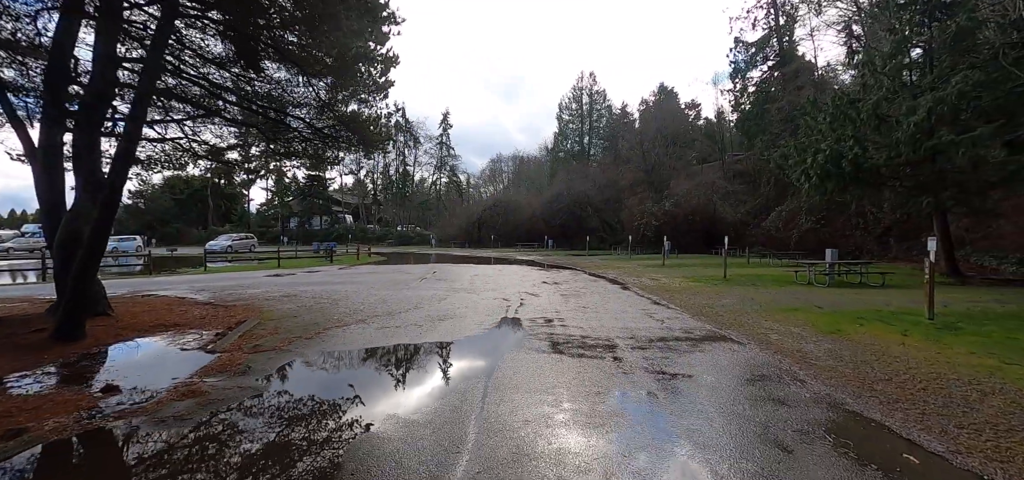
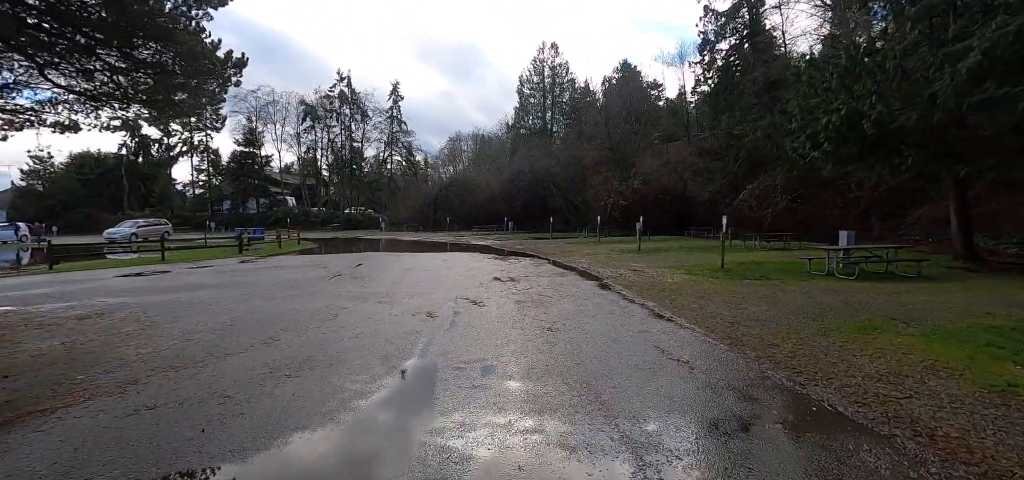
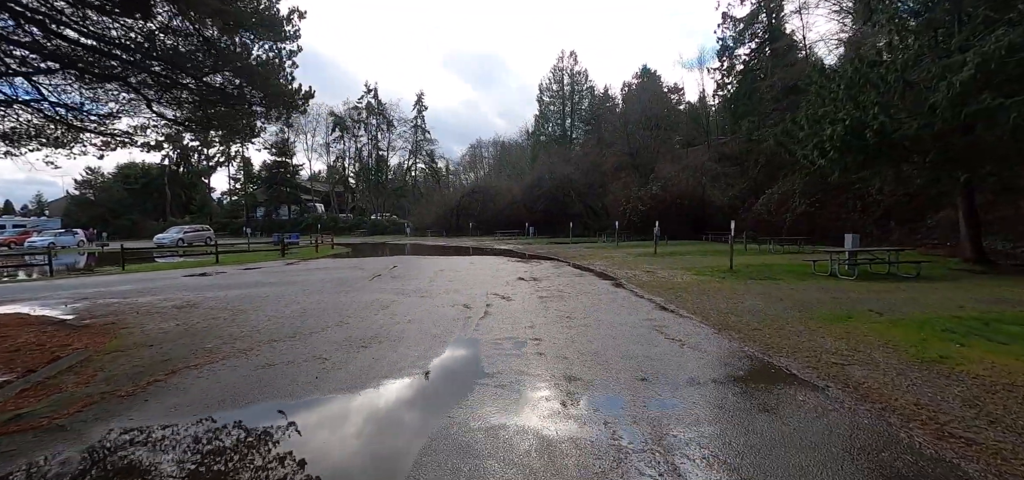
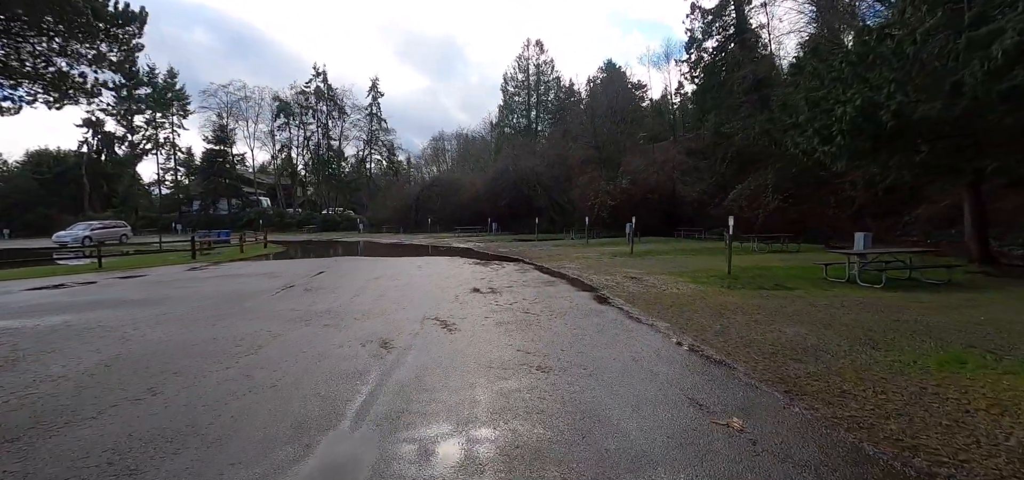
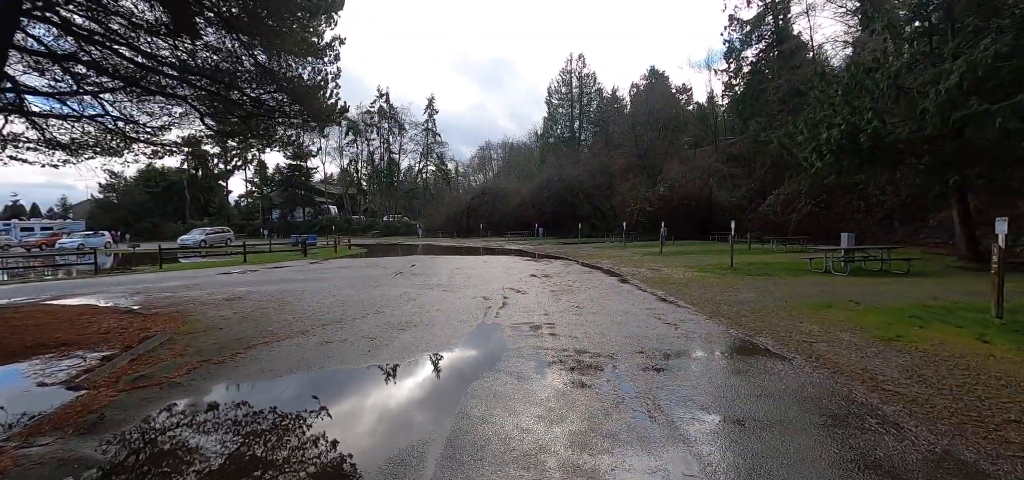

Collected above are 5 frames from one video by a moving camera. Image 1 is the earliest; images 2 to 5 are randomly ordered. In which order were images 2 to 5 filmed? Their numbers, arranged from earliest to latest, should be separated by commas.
5, 3, 2, 4
